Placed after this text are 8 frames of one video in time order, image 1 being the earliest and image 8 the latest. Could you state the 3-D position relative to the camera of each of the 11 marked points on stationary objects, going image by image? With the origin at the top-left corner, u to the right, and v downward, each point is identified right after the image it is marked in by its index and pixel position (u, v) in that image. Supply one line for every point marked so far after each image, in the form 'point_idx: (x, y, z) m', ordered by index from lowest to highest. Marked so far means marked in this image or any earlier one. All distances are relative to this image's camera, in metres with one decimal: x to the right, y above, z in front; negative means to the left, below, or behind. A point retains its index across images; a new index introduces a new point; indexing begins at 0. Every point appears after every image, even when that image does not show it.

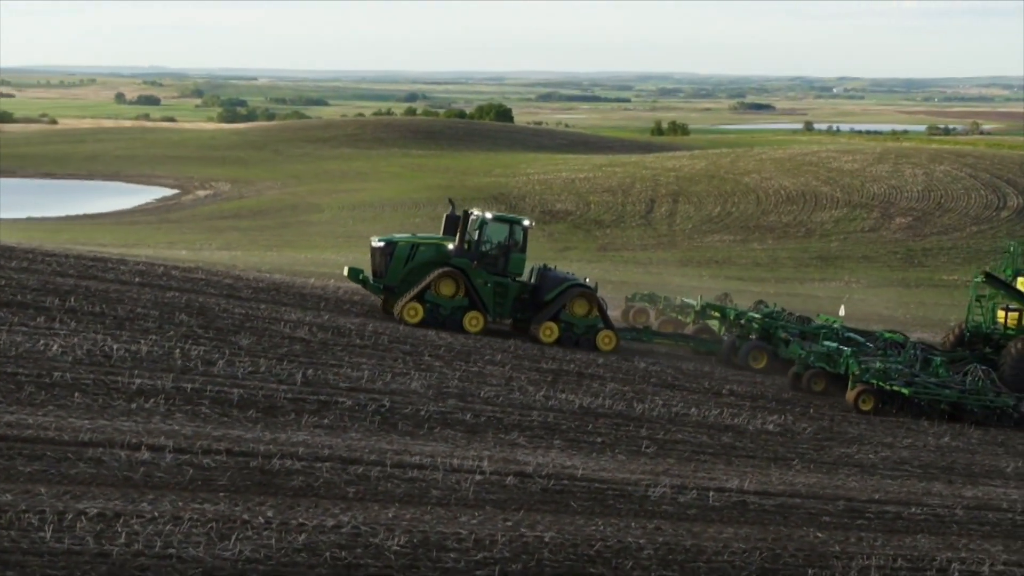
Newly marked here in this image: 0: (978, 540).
0: (+2.6, -1.4, +10.5) m
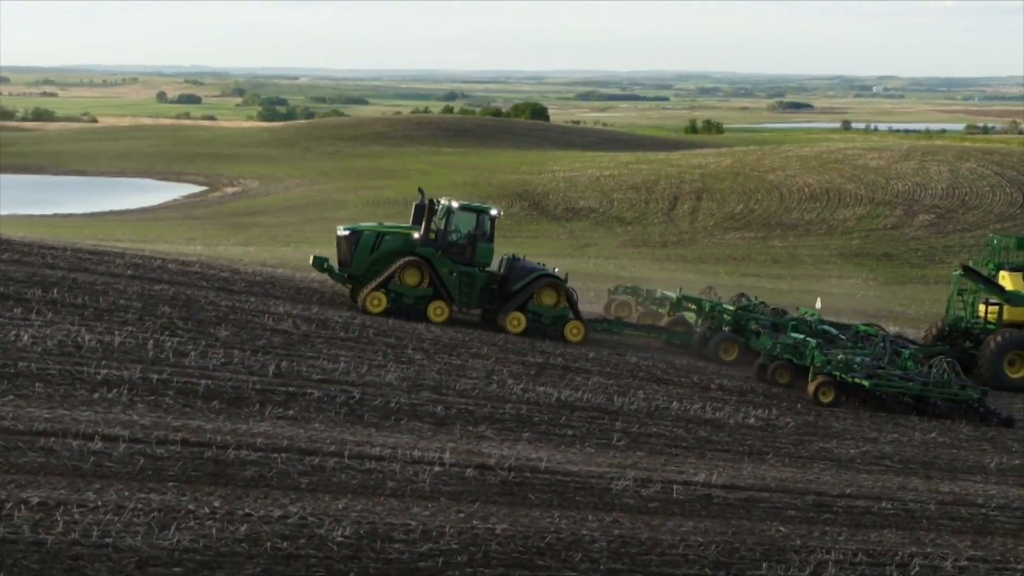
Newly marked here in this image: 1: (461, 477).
0: (+2.4, -1.3, +10.3) m
1: (-0.3, -1.0, +10.2) m
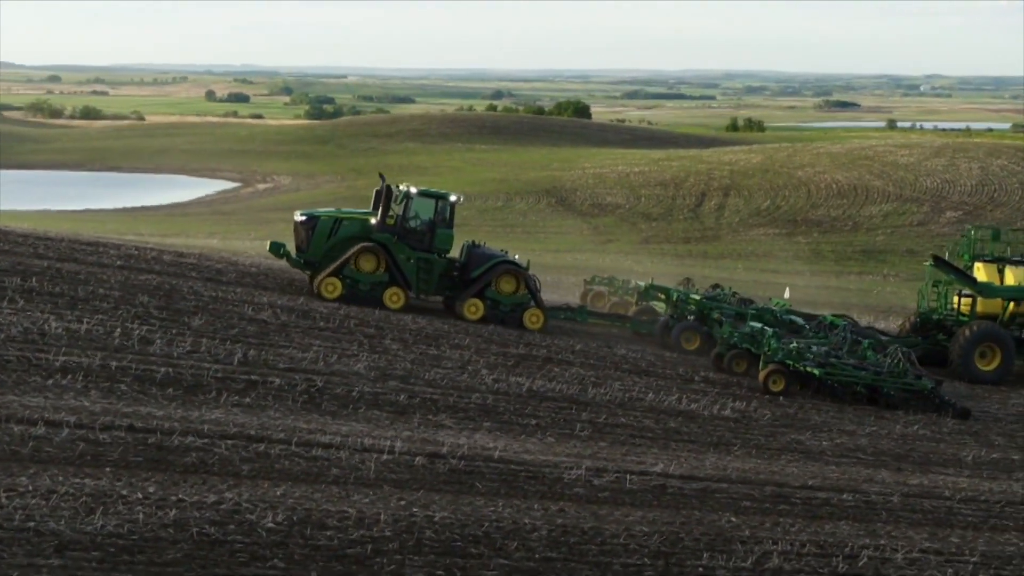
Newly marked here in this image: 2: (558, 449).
0: (+2.1, -1.3, +10.1) m
1: (-0.6, -0.9, +10.1) m
2: (+0.3, -0.9, +11.0) m
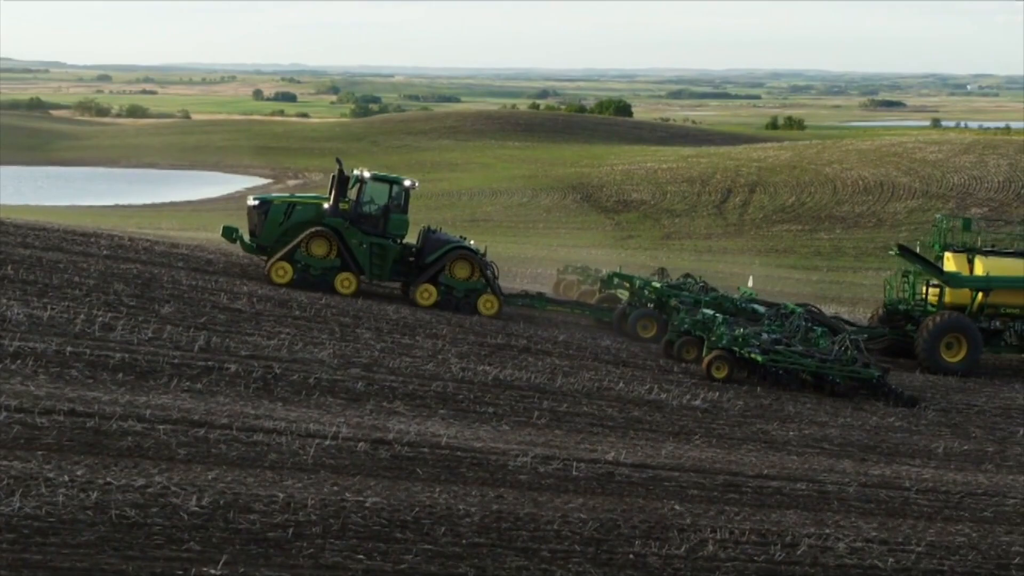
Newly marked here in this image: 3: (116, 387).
0: (+1.8, -1.2, +10.0) m
1: (-0.9, -0.9, +10.0) m
2: (0.0, -0.8, +10.9) m
3: (-2.3, -0.6, +10.8) m
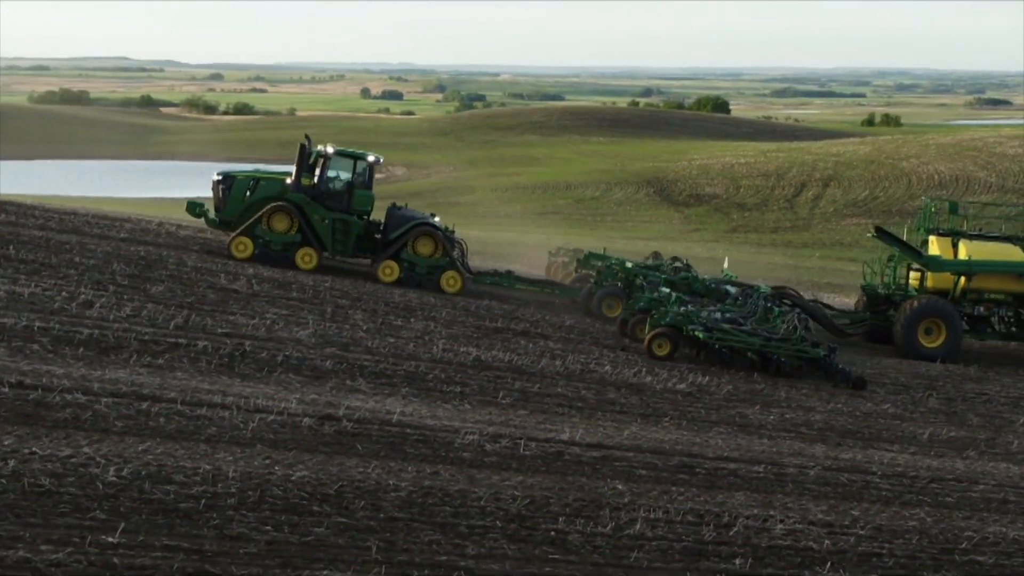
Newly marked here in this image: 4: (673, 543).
0: (+1.5, -1.1, +9.7) m
1: (-1.1, -0.7, +9.9) m
2: (-0.2, -0.7, +10.7) m
3: (-2.5, -0.4, +10.8) m
4: (+0.7, -1.1, +8.5) m
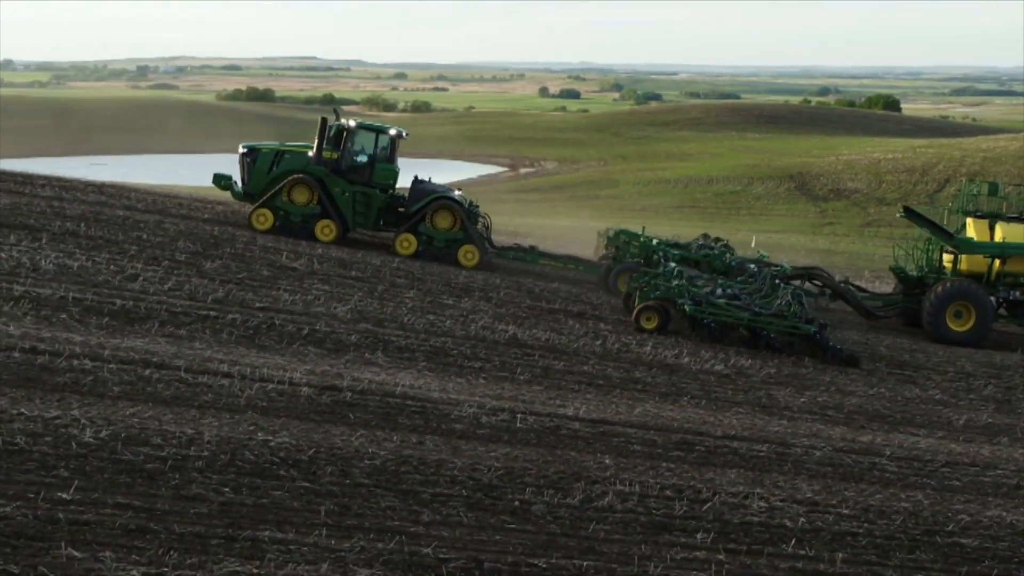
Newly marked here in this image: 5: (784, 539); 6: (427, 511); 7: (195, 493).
0: (+1.5, -1.0, +9.5) m
1: (-1.2, -0.6, +10.0) m
2: (-0.2, -0.6, +10.7) m
3: (-2.4, -0.2, +11.0) m
4: (+0.6, -1.0, +8.4) m
5: (+1.2, -1.1, +8.3) m
6: (-0.4, -1.0, +8.2) m
7: (-1.4, -0.9, +8.2) m
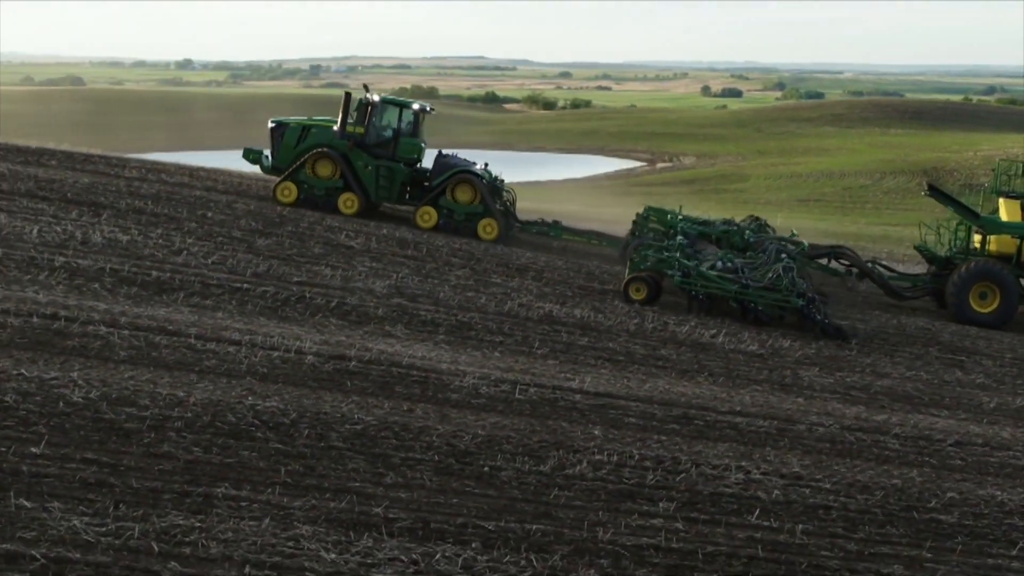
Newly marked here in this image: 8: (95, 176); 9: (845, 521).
0: (+1.4, -0.8, +9.4) m
1: (-1.1, -0.4, +10.1) m
2: (-0.1, -0.4, +10.8) m
3: (-2.3, -0.1, +11.2) m
4: (+0.4, -0.9, +8.4) m
5: (+1.0, -1.0, +8.2) m
6: (-0.5, -0.8, +8.3) m
7: (-1.5, -0.7, +8.3) m
8: (-3.8, +1.0, +17.5) m
9: (+1.4, -1.0, +8.2) m
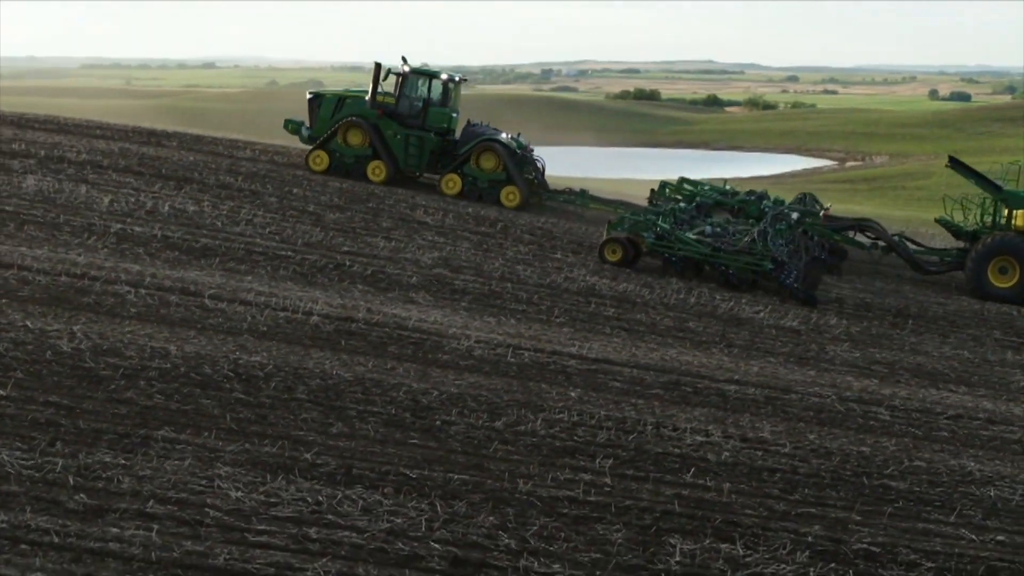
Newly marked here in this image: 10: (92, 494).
0: (+1.3, -0.7, +9.4) m
1: (-1.1, -0.2, +10.3) m
2: (0.0, -0.2, +10.9) m
3: (-2.1, +0.2, +11.6) m
4: (+0.2, -0.7, +8.4) m
5: (+0.8, -0.8, +8.2) m
6: (-0.8, -0.6, +8.4) m
7: (-1.7, -0.5, +8.6) m
8: (-2.9, +1.3, +18.0) m
9: (+1.2, -0.8, +8.2) m
10: (-1.6, -0.8, +7.2) m
